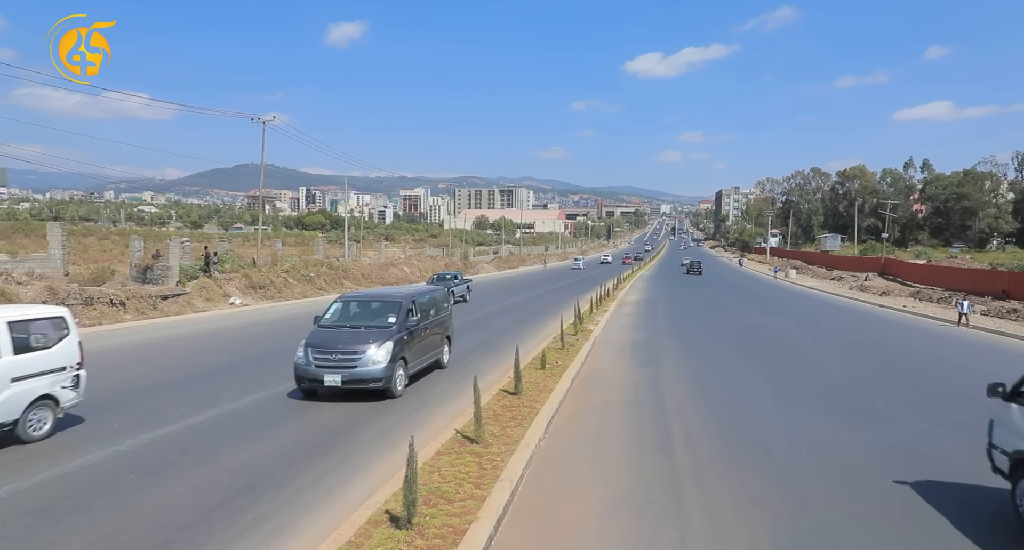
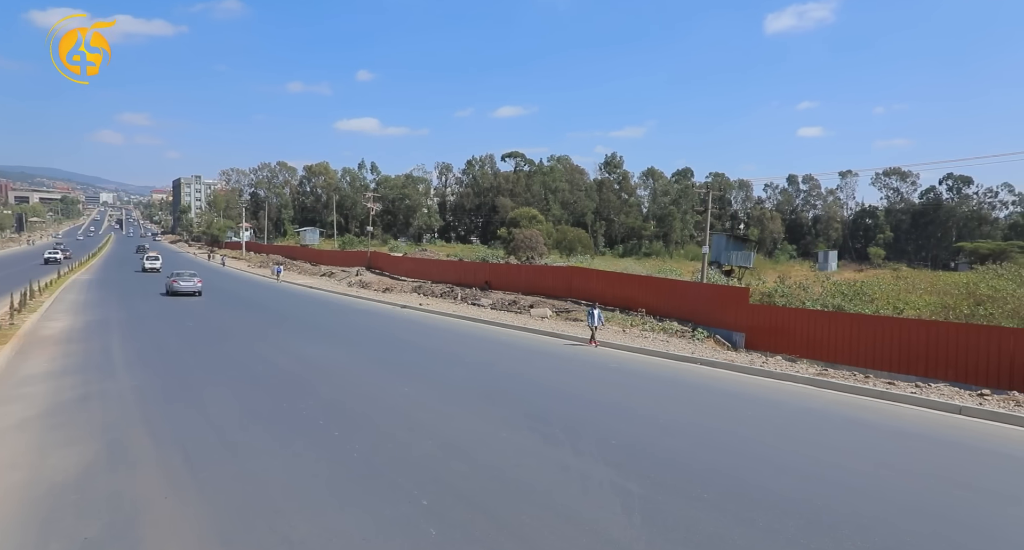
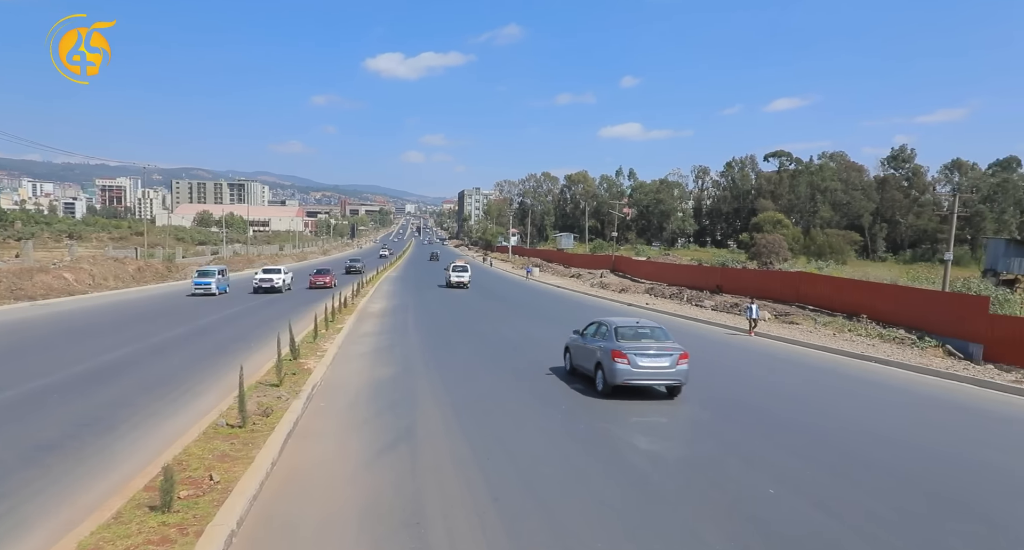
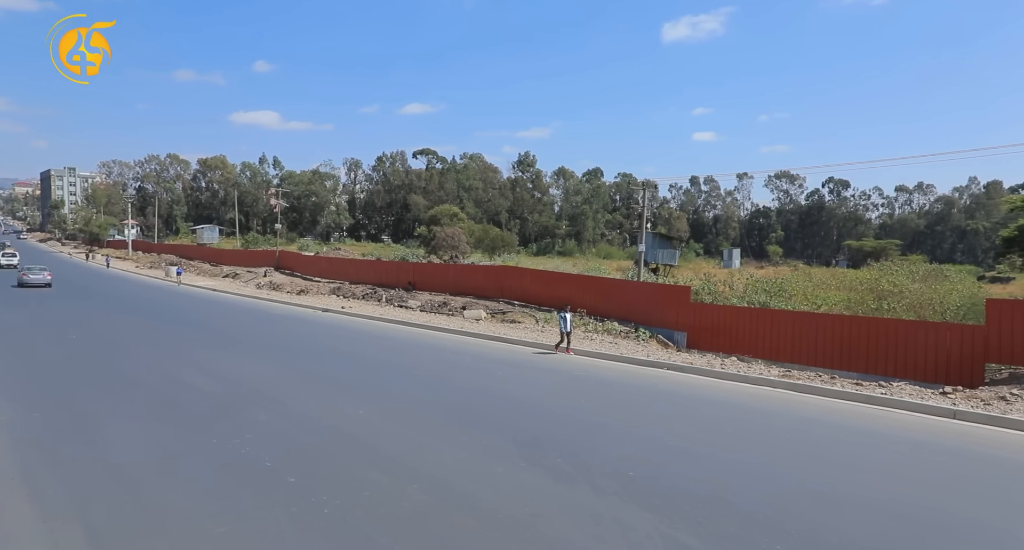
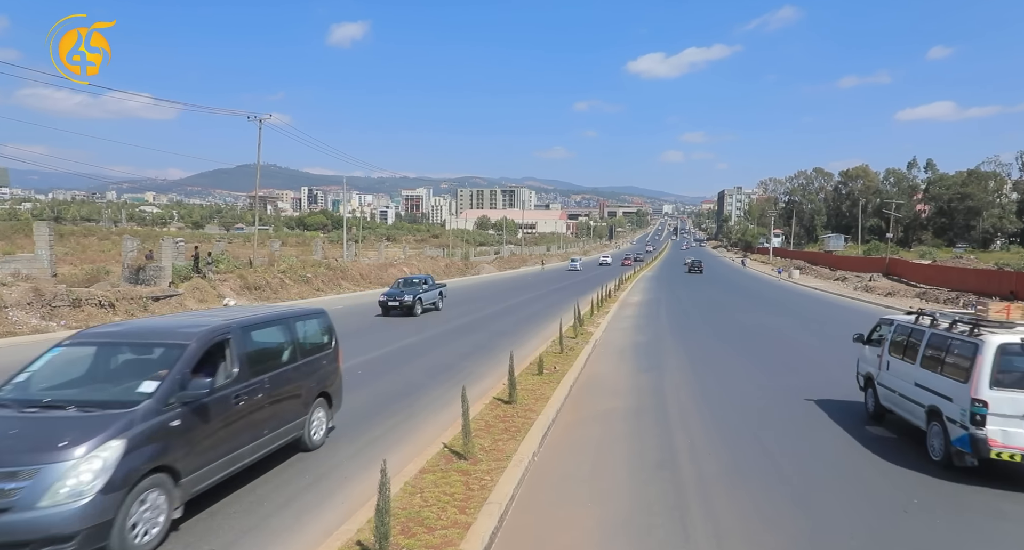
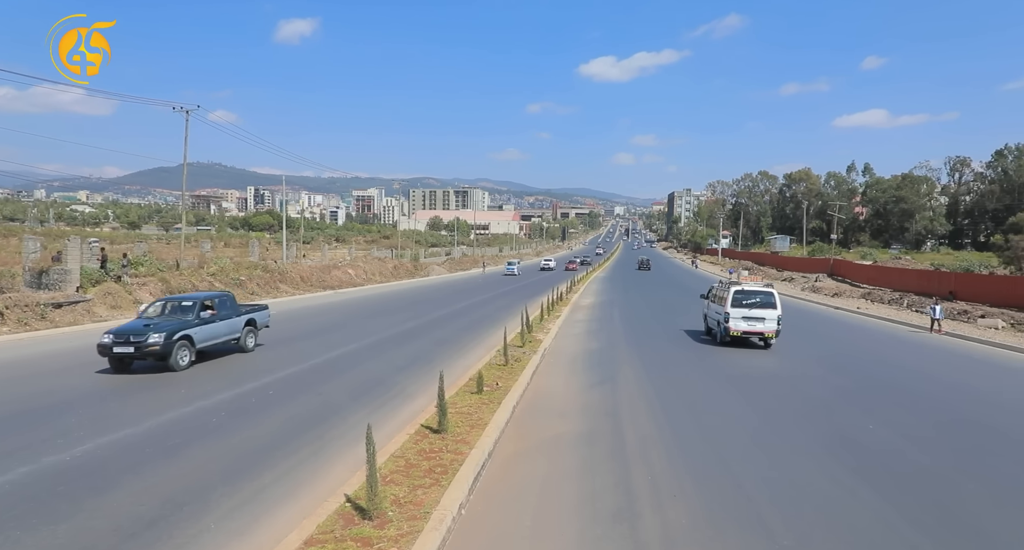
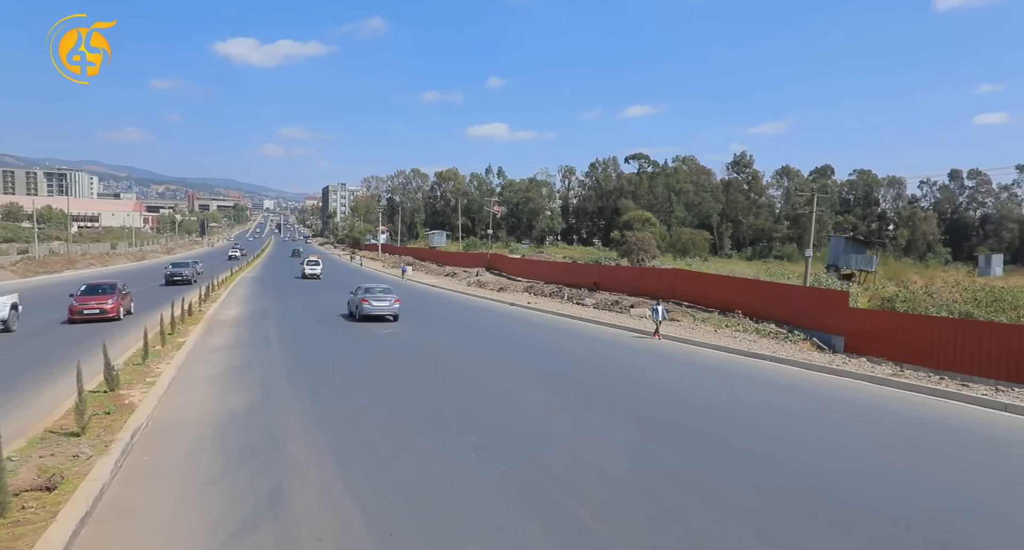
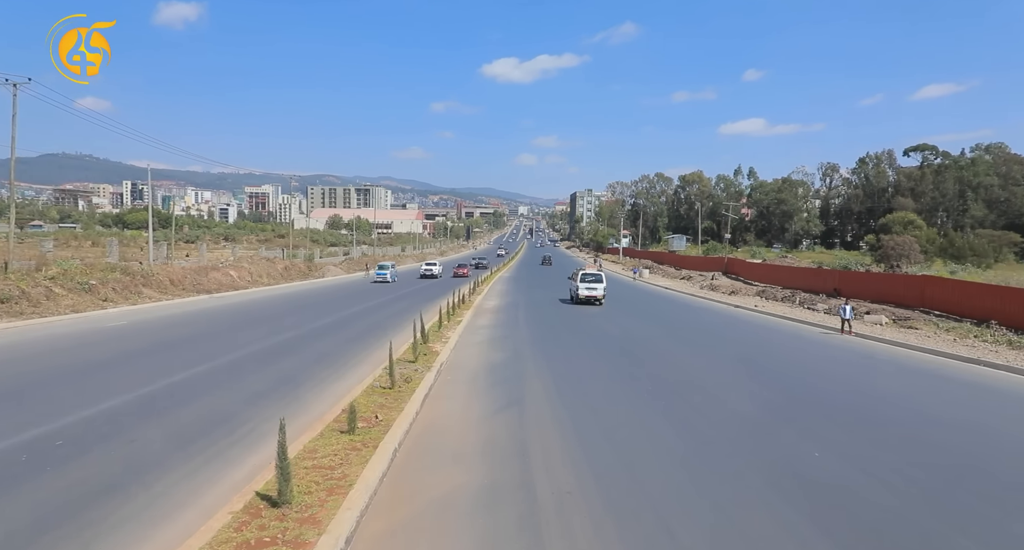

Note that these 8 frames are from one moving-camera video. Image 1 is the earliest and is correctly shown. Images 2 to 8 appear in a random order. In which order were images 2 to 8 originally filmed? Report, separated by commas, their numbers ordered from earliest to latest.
5, 6, 8, 3, 7, 2, 4
